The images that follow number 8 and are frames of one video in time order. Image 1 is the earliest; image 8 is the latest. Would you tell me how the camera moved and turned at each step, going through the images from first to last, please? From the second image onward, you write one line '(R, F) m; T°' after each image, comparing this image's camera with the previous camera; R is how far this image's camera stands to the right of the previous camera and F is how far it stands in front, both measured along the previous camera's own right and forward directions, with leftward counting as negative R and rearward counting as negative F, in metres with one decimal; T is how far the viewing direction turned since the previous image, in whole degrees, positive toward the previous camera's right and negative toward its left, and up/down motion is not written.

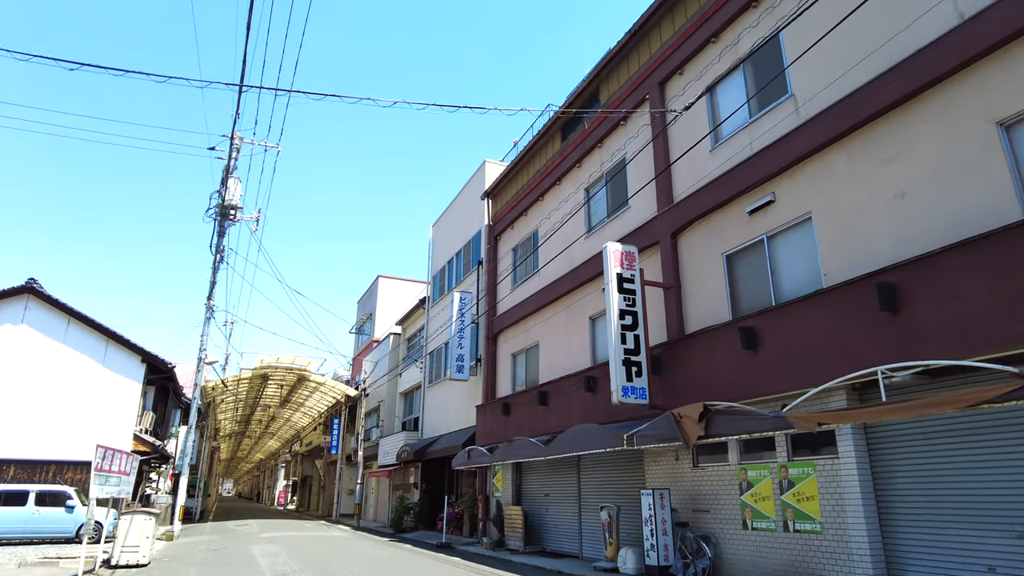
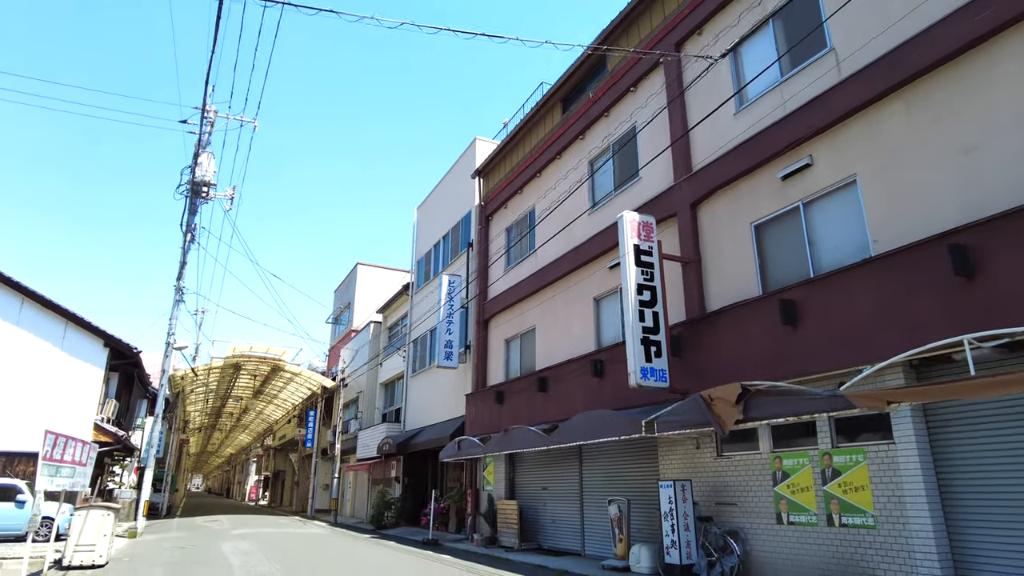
(-0.5, +1.1) m; +2°
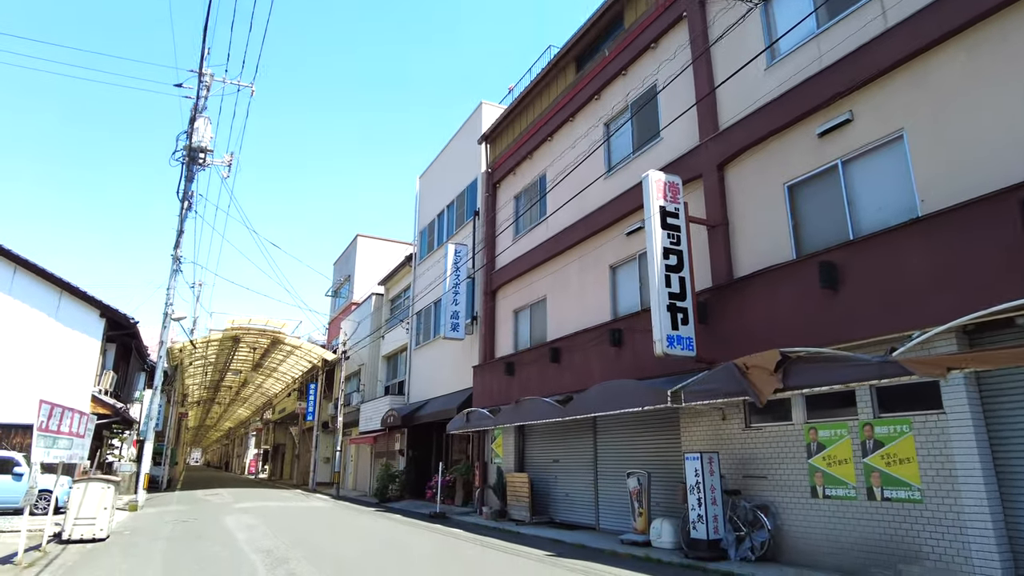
(-0.3, +0.5) m; 0°
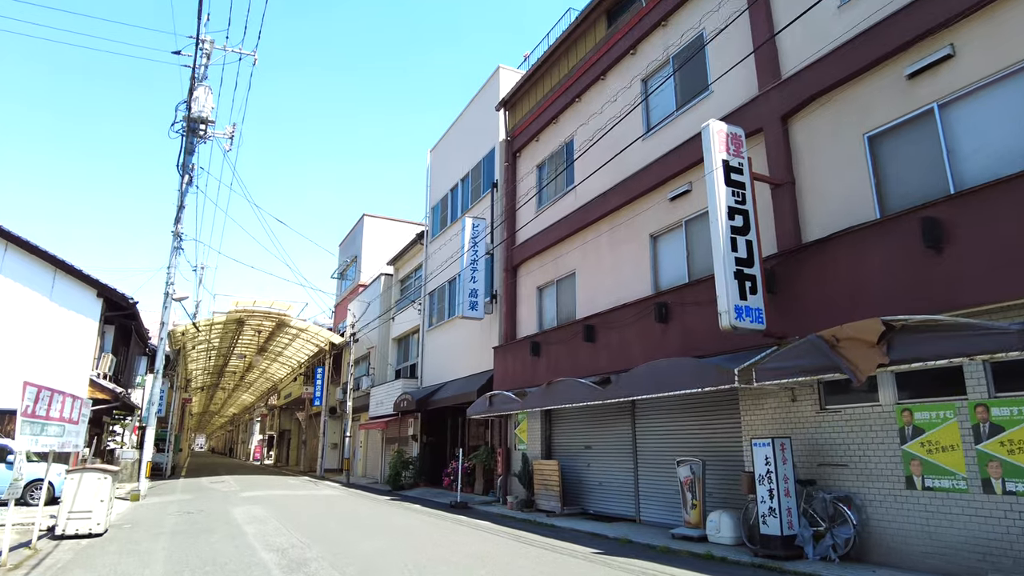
(-0.5, +1.1) m; 0°
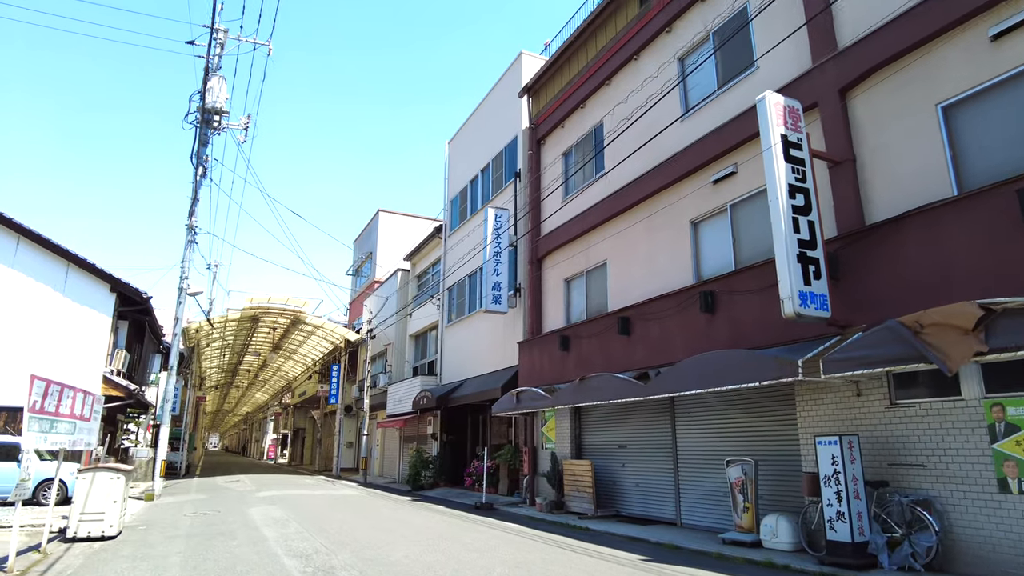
(-0.4, +0.6) m; -1°
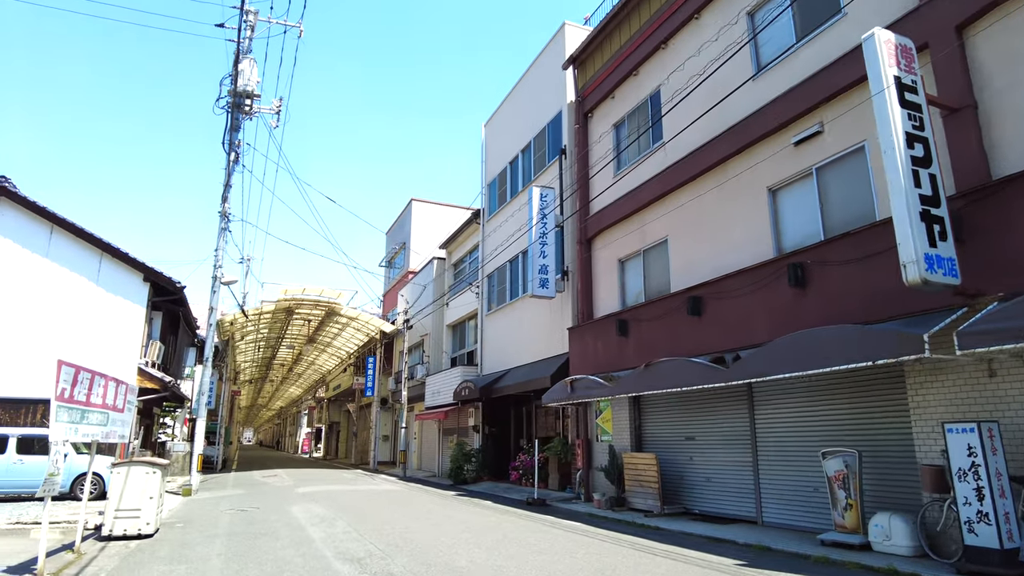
(-0.5, +0.9) m; -2°
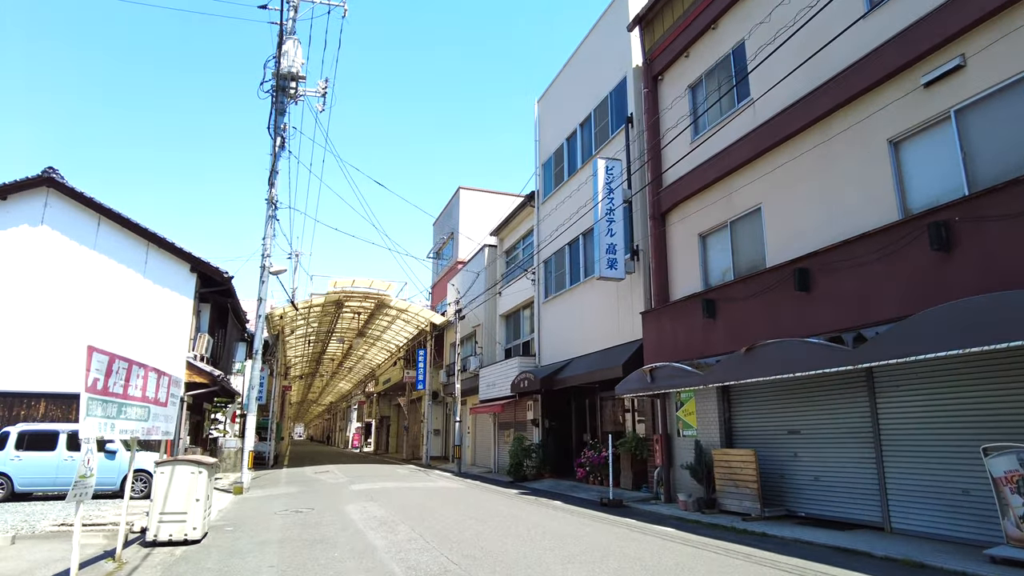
(-0.5, +1.2) m; -4°
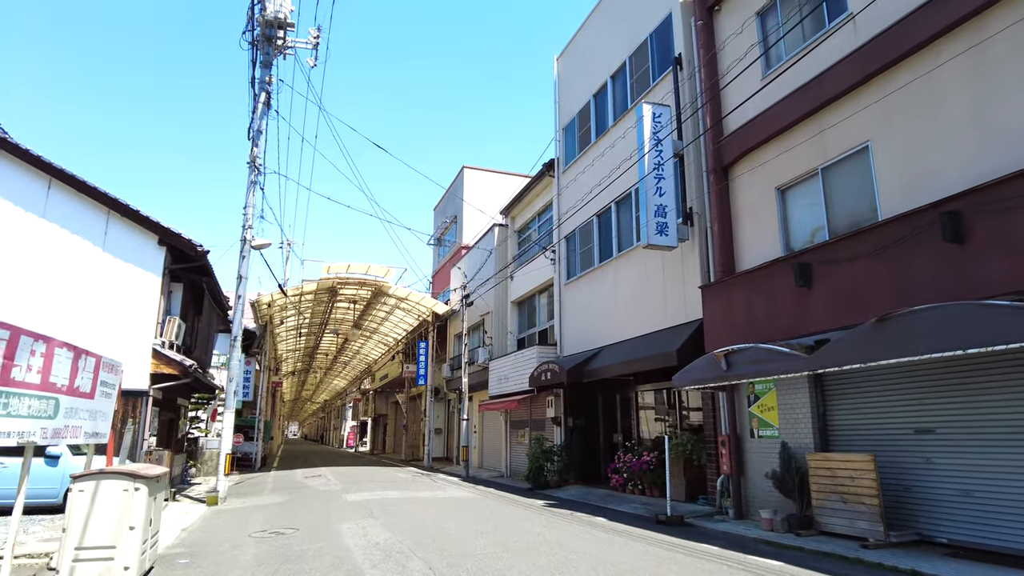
(-0.6, +2.5) m; 0°
